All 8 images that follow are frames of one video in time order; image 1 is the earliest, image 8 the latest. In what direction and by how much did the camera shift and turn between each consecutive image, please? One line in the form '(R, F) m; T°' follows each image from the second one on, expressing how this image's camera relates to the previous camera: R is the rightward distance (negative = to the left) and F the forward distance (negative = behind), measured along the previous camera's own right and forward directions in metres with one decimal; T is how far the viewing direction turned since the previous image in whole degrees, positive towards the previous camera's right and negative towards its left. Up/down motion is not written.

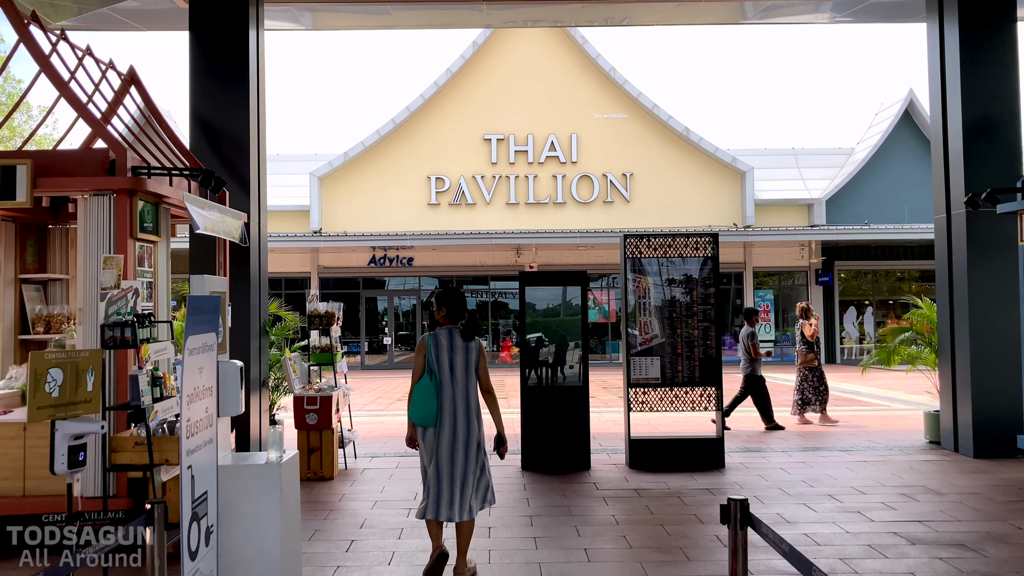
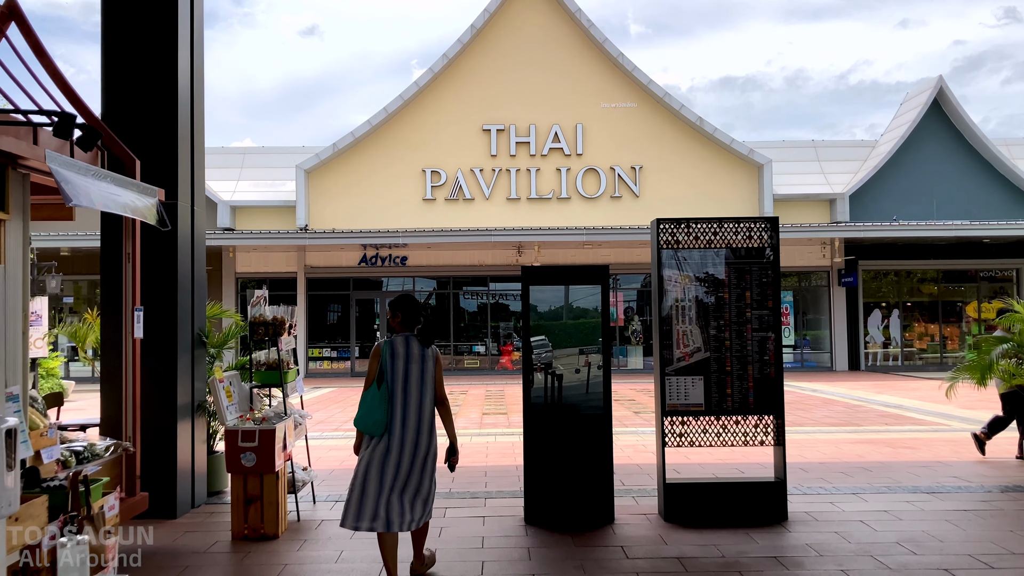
(0.0, +1.5) m; 0°
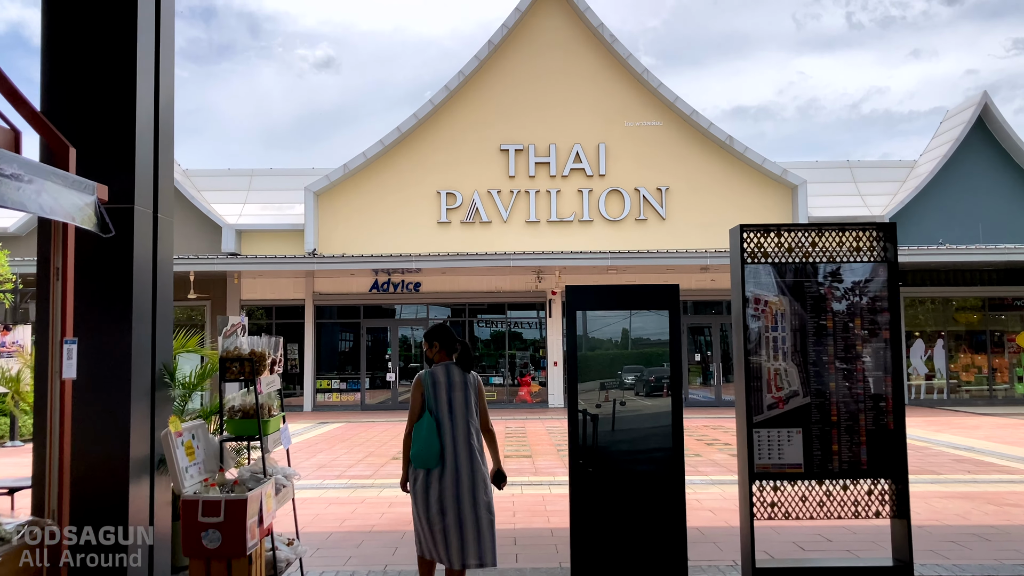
(-0.1, +1.1) m; -1°
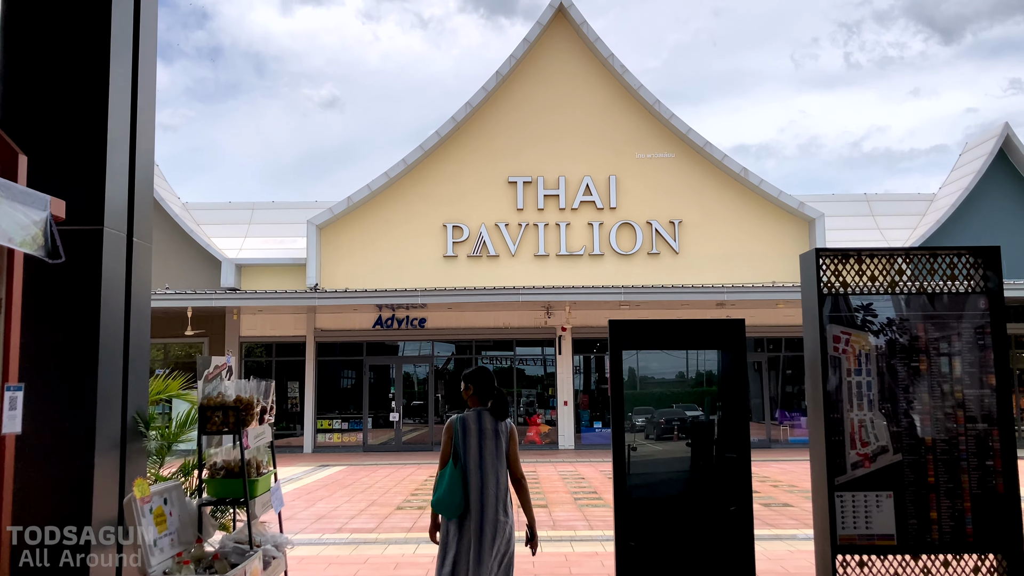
(-0.1, +0.6) m; 0°
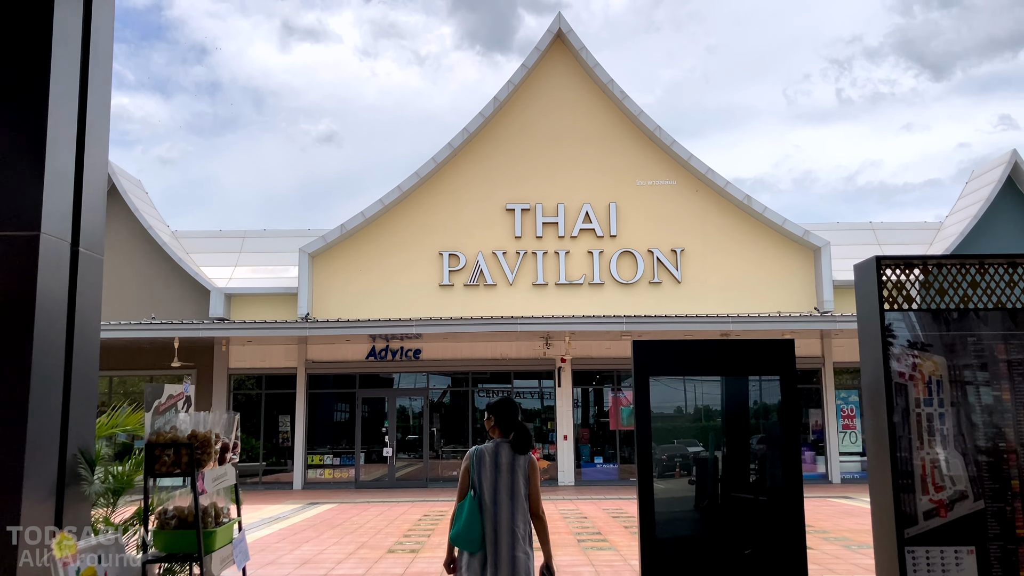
(0.0, +0.5) m; 0°
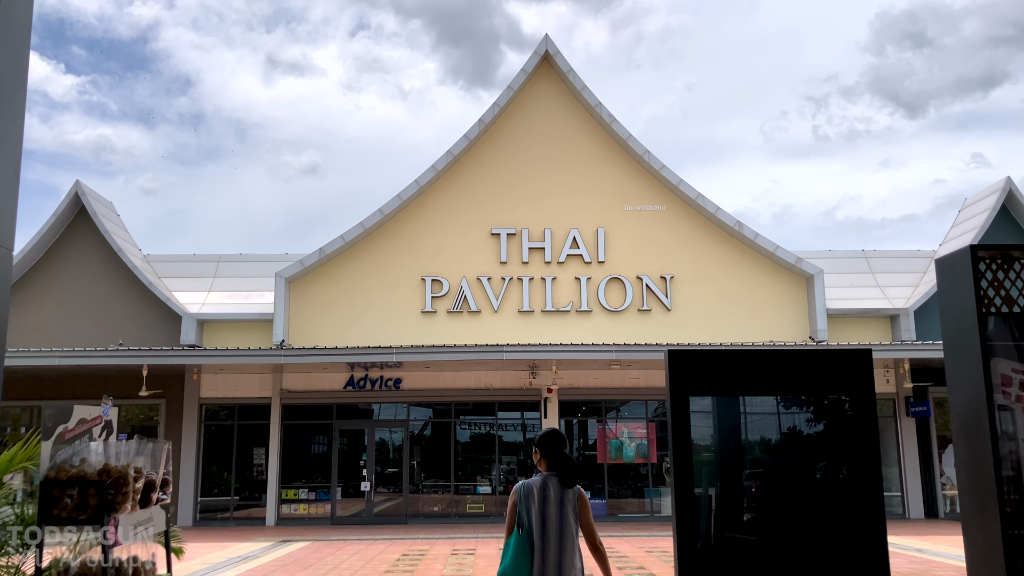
(-0.1, +0.6) m; +1°
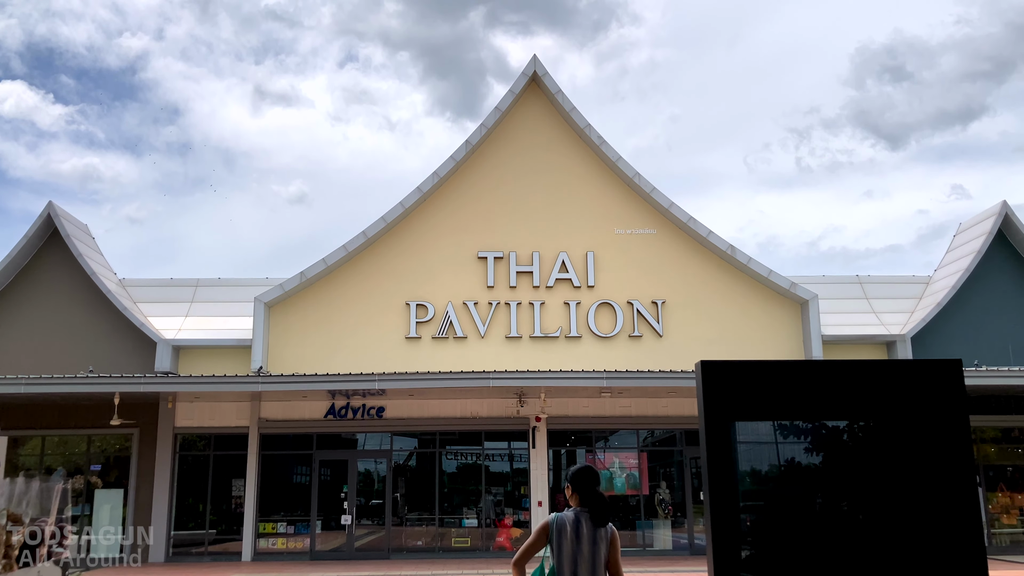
(0.0, +0.5) m; +1°
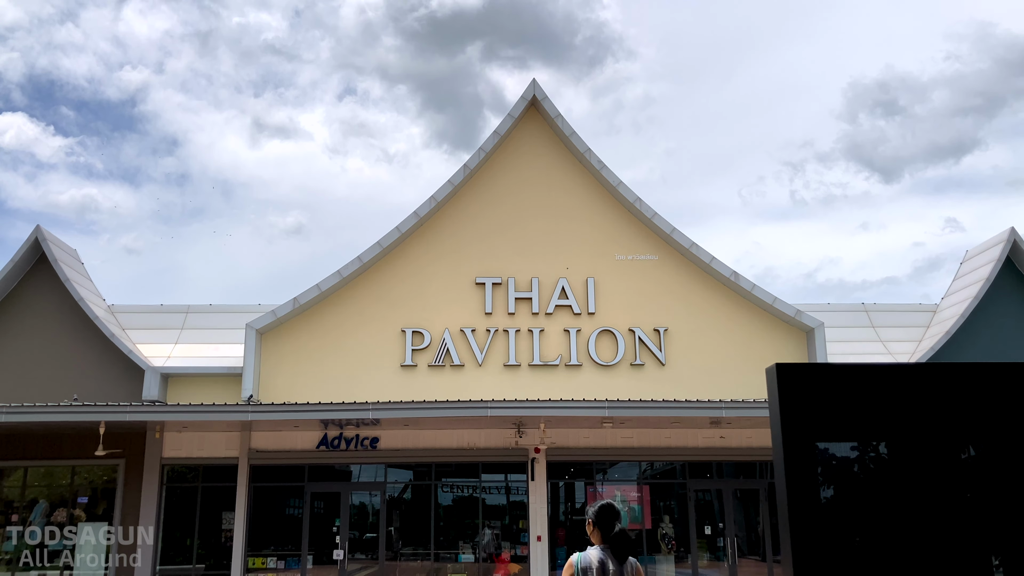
(0.0, +0.4) m; 0°
